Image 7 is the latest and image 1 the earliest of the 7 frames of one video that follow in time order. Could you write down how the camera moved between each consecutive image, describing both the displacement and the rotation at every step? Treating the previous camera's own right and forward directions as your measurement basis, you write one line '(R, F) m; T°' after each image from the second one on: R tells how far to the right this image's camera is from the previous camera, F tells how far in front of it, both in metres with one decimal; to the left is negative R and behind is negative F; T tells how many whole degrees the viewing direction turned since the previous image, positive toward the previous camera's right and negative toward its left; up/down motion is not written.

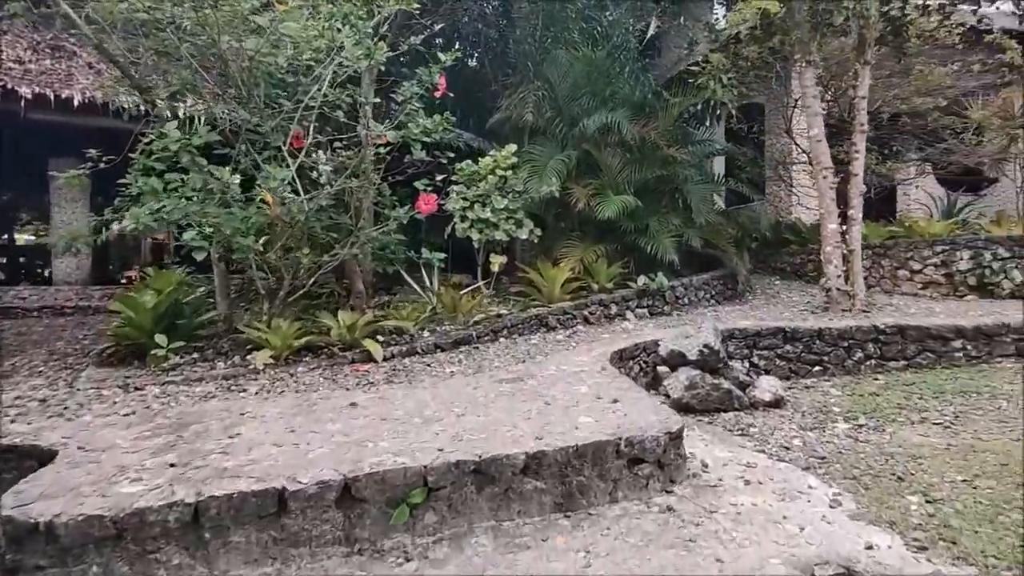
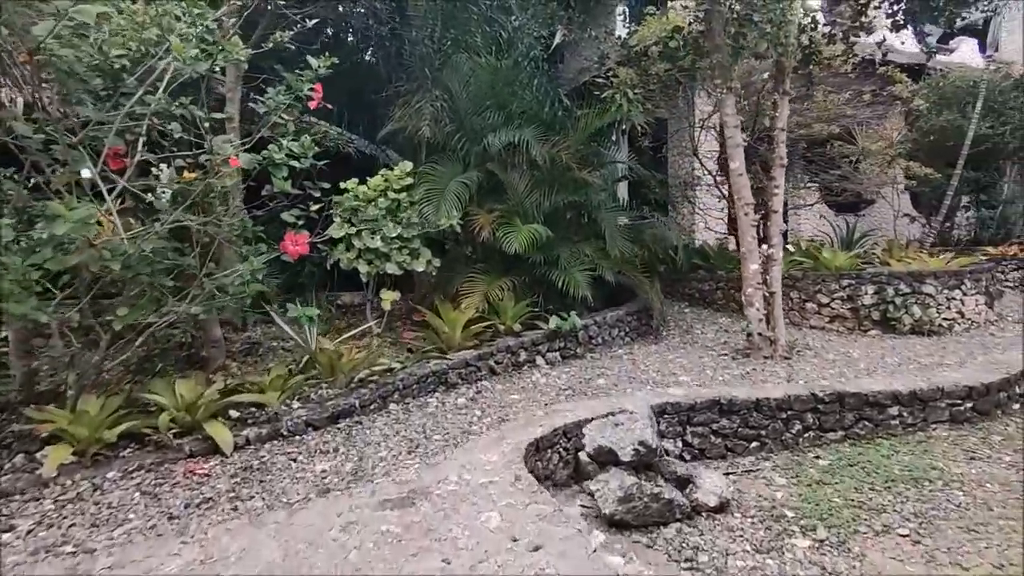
(+0.1, +0.7) m; +10°
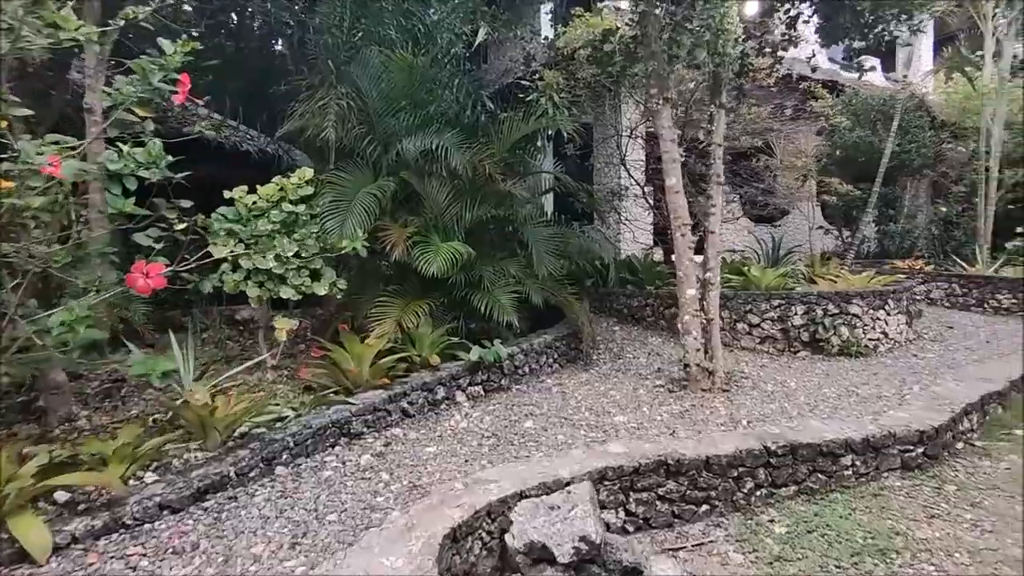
(0.0, +0.5) m; +7°
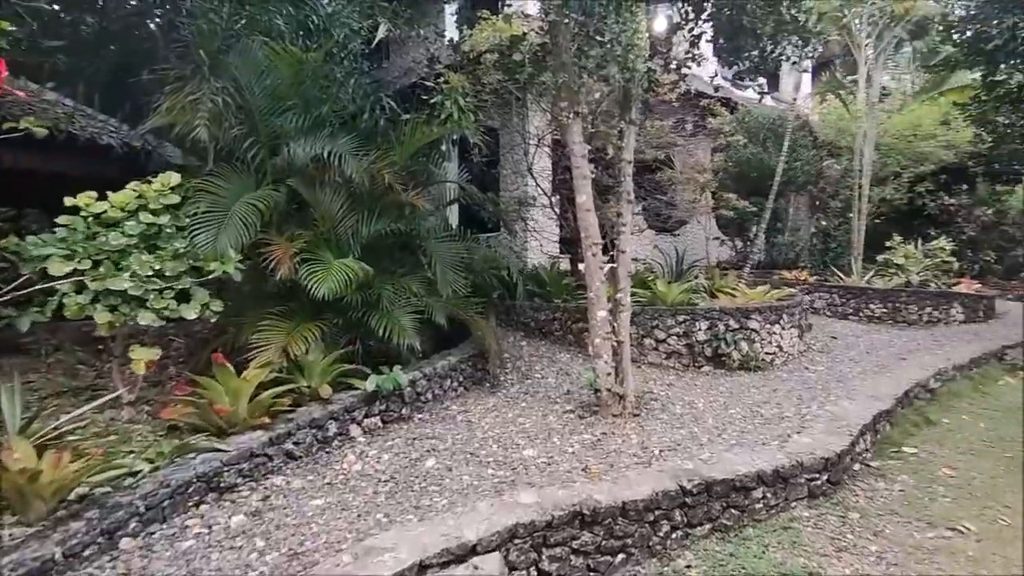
(0.0, +0.3) m; +9°
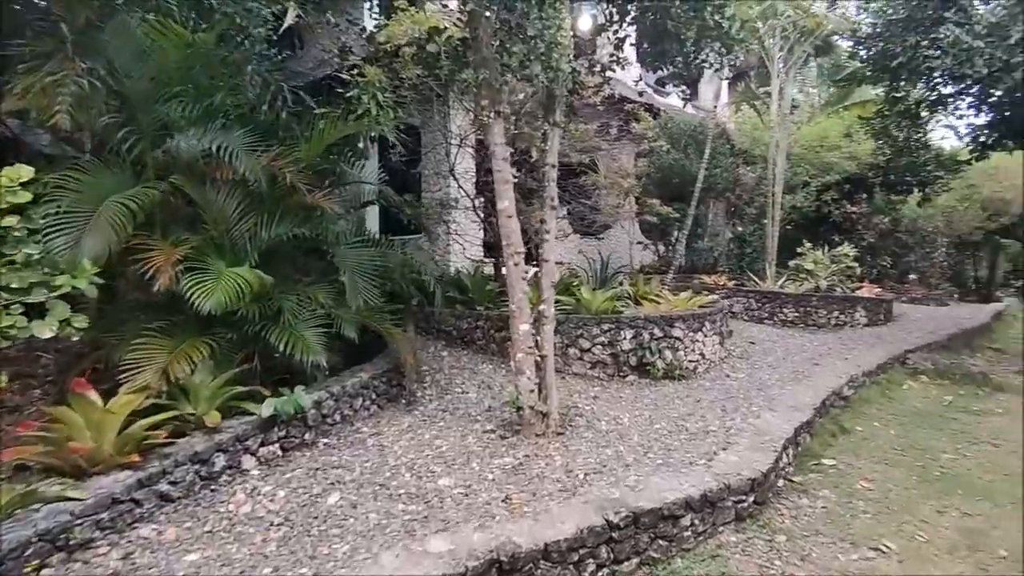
(+0.1, +0.3) m; +7°
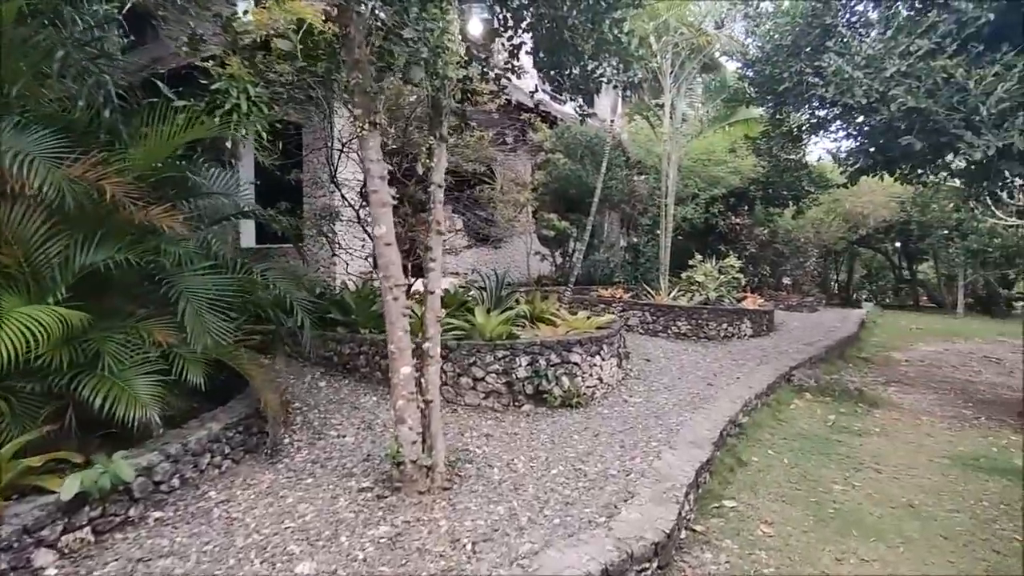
(+0.1, +0.4) m; +10°
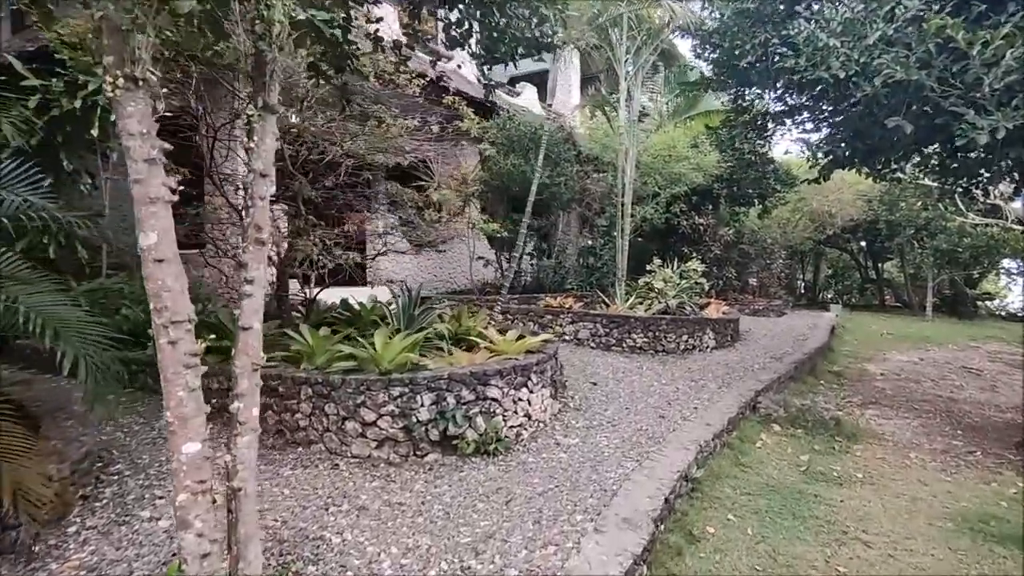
(+0.5, +1.1) m; +3°
